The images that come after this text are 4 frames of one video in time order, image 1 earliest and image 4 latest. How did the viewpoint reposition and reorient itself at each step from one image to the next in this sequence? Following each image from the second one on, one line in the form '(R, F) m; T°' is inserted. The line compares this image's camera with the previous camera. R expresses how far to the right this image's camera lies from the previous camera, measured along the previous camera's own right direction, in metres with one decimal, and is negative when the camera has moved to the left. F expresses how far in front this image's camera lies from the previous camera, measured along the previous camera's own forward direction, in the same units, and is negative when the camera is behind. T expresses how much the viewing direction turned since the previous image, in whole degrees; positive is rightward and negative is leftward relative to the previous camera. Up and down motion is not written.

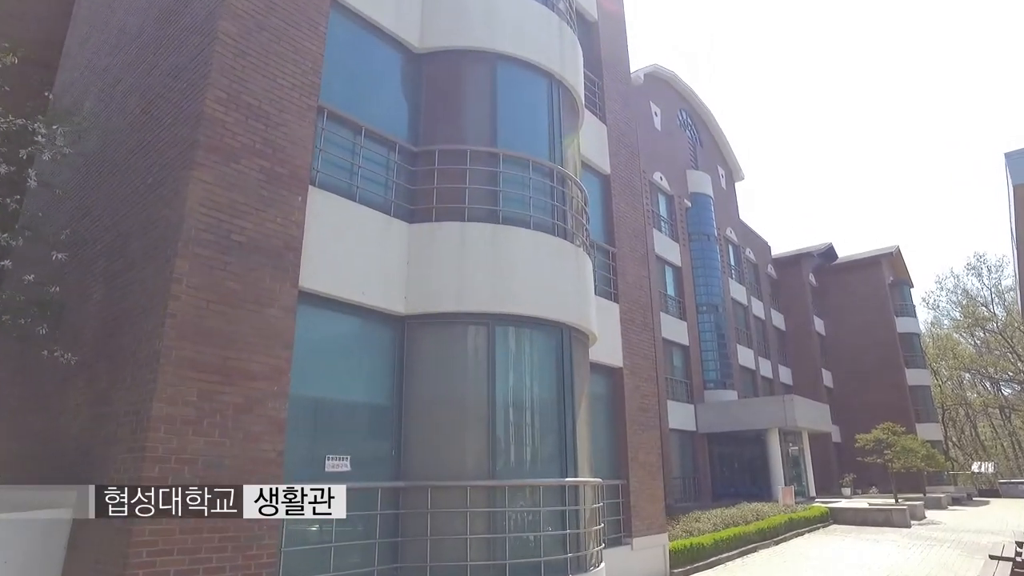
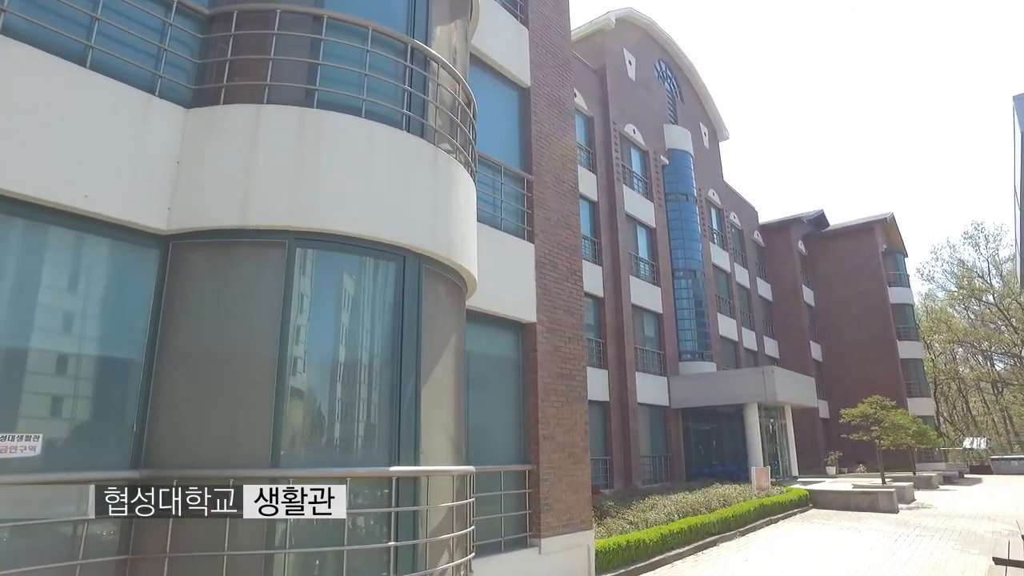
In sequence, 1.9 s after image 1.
(+1.4, +2.2) m; 0°
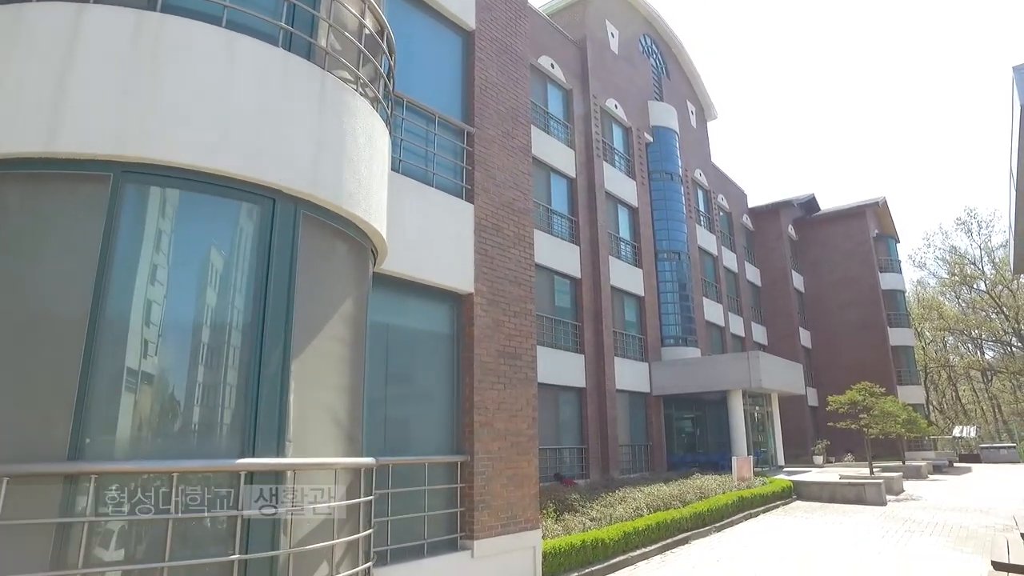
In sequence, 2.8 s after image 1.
(+0.6, +1.0) m; +1°
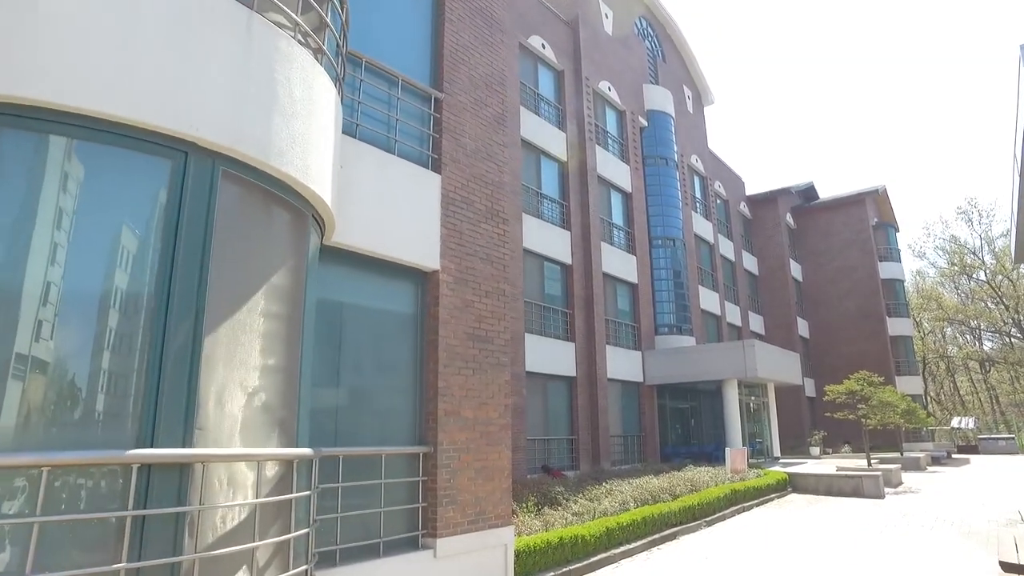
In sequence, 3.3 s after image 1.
(+0.3, +0.6) m; 0°
